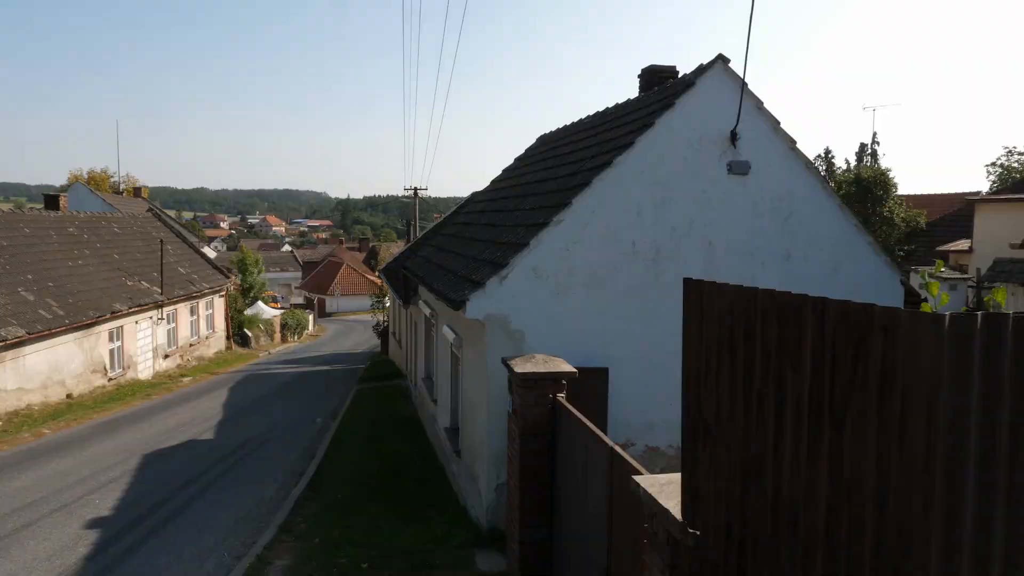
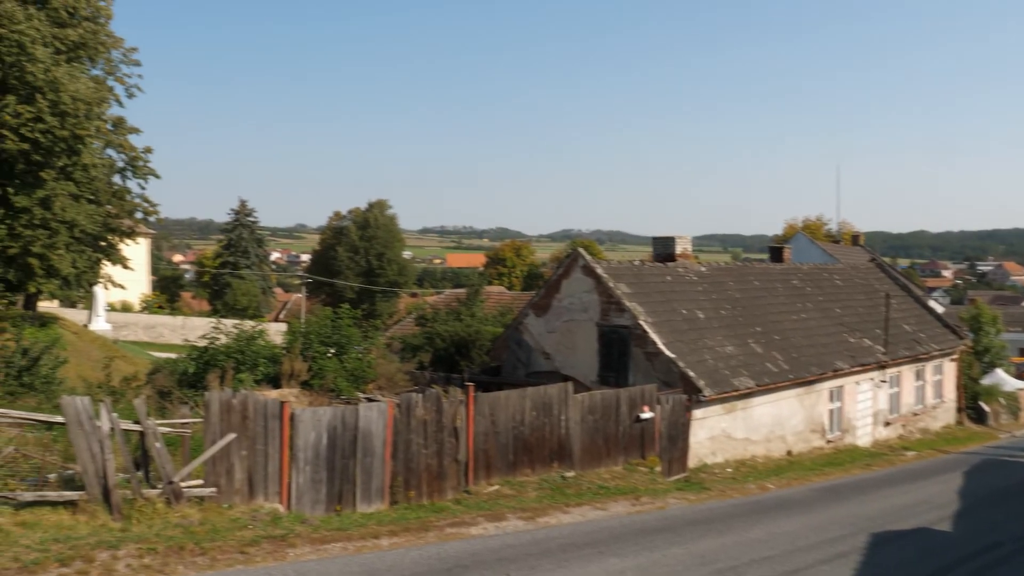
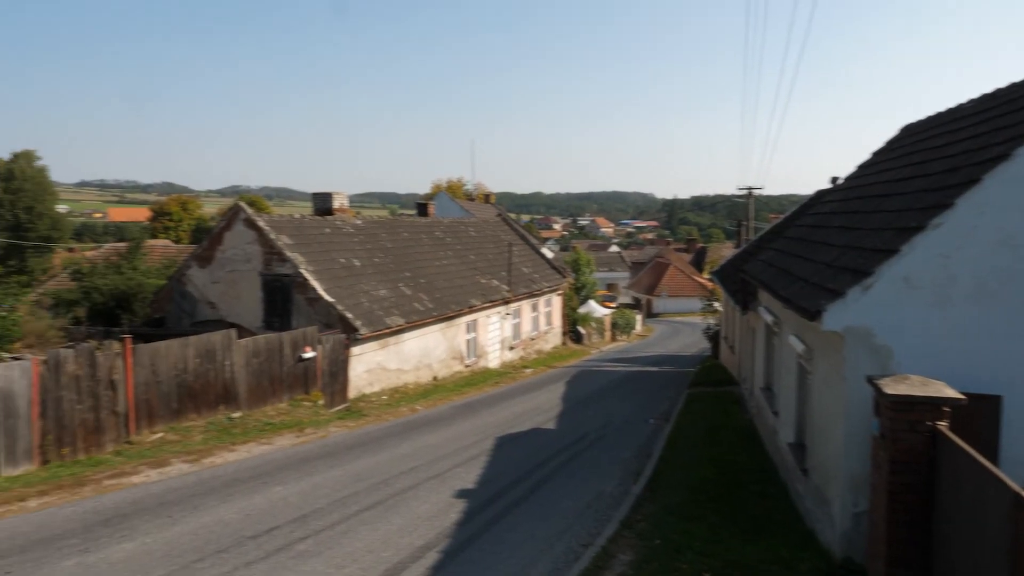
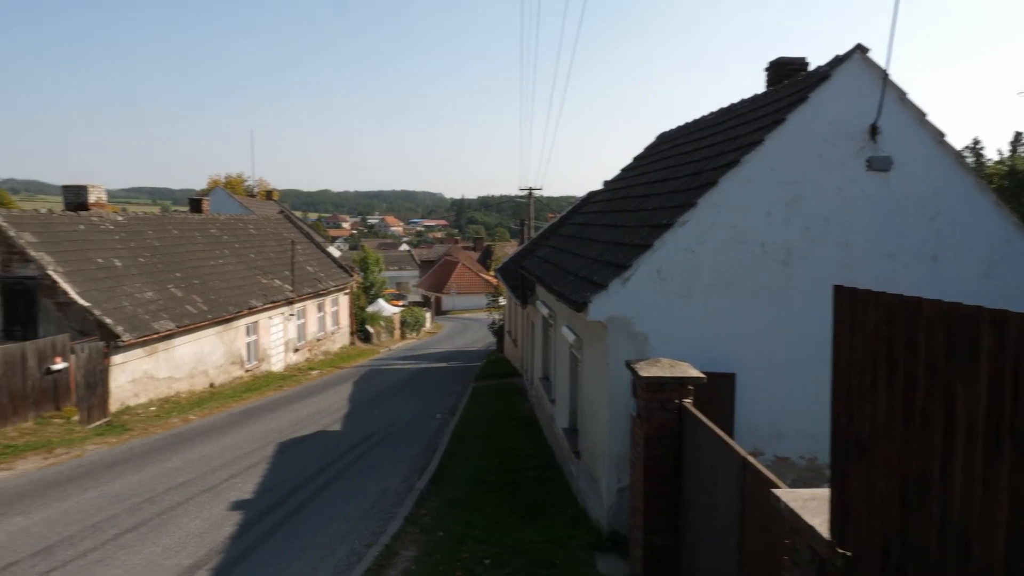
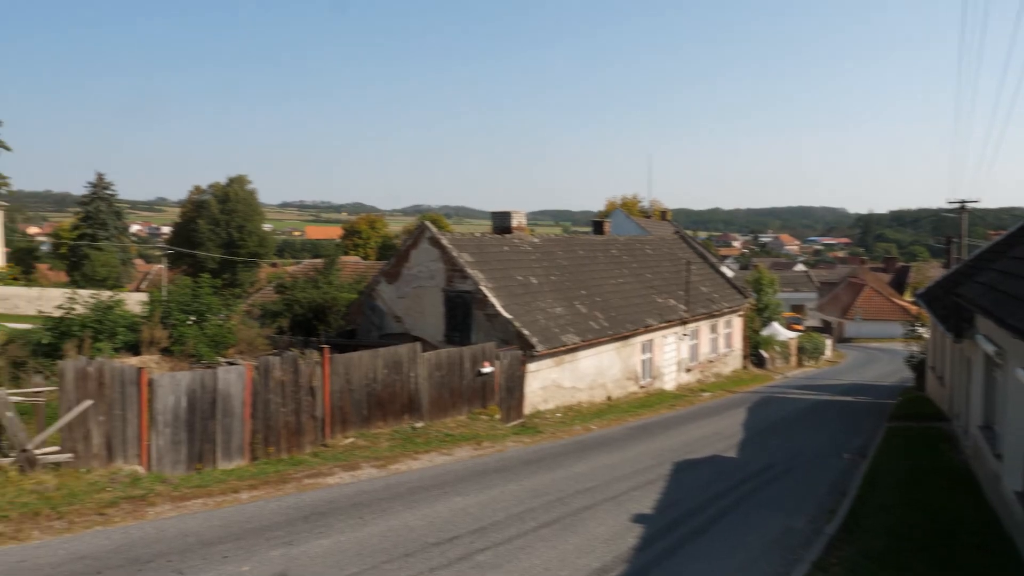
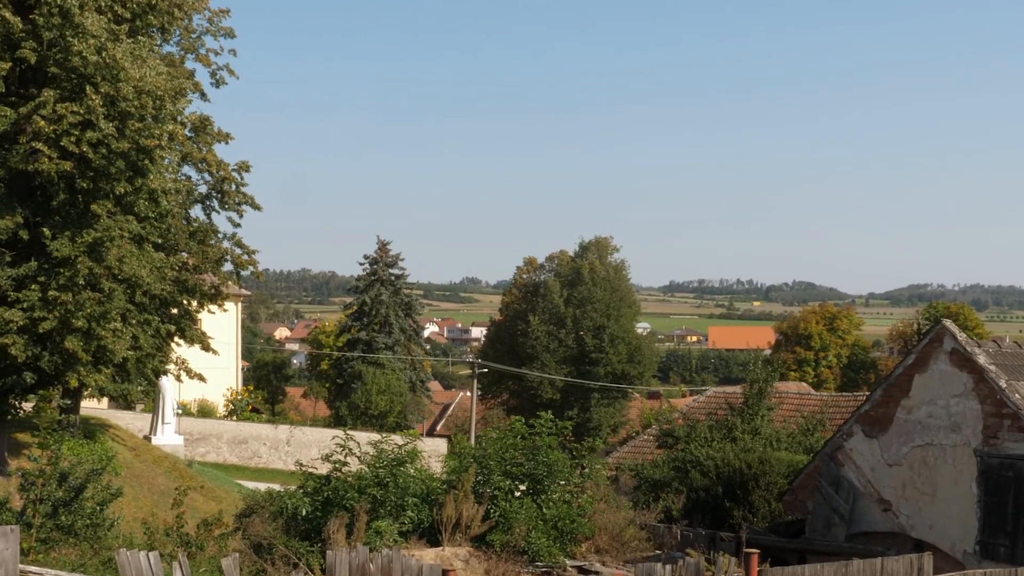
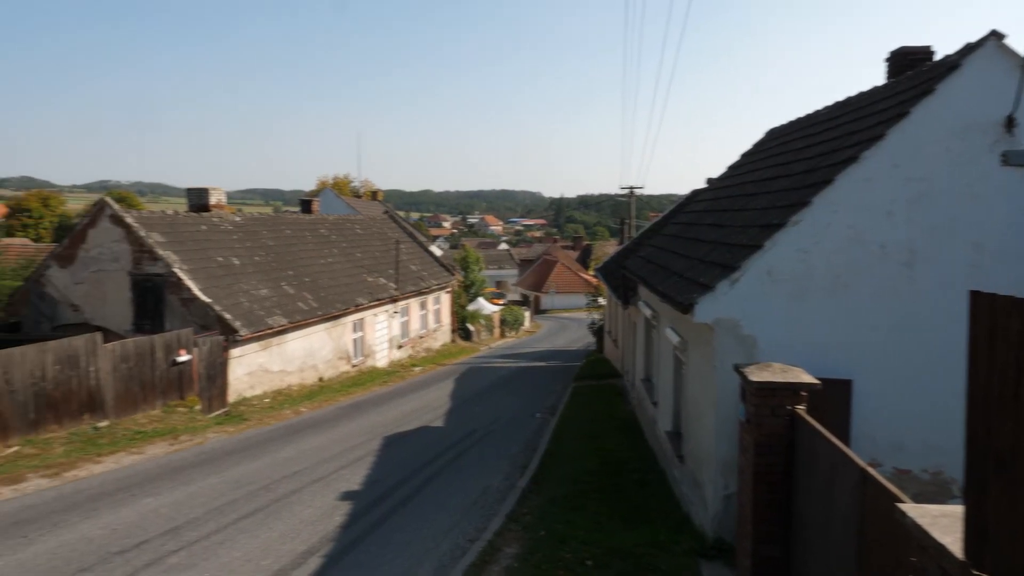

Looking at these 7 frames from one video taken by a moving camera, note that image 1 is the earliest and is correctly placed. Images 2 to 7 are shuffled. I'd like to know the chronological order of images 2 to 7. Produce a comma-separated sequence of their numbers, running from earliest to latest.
4, 7, 3, 5, 2, 6
